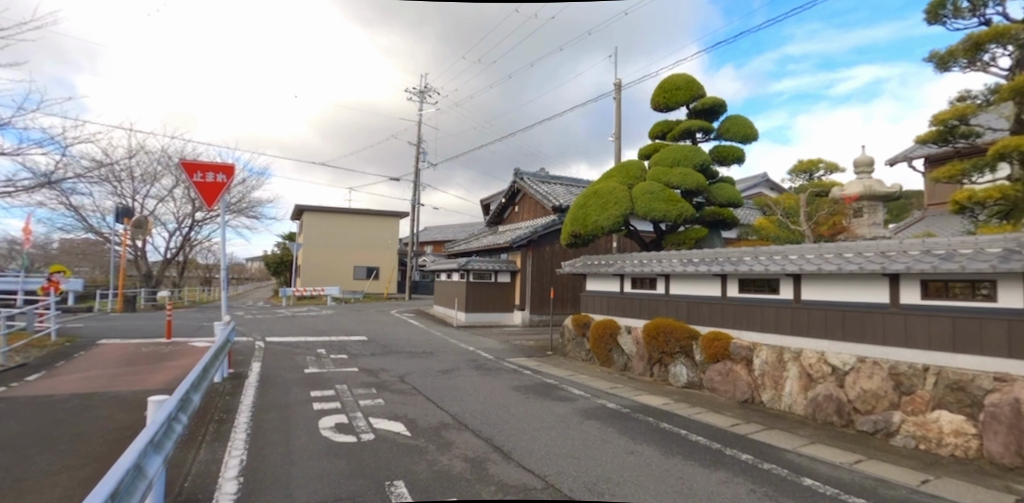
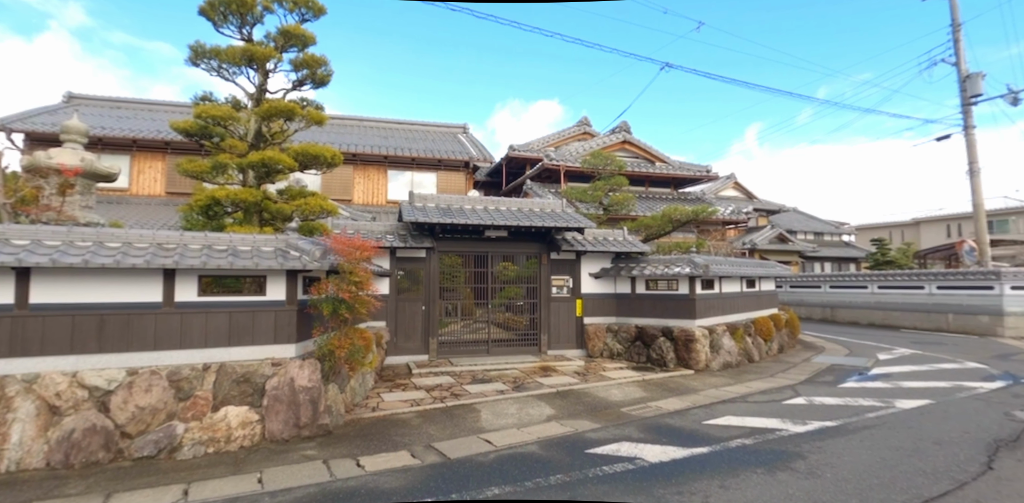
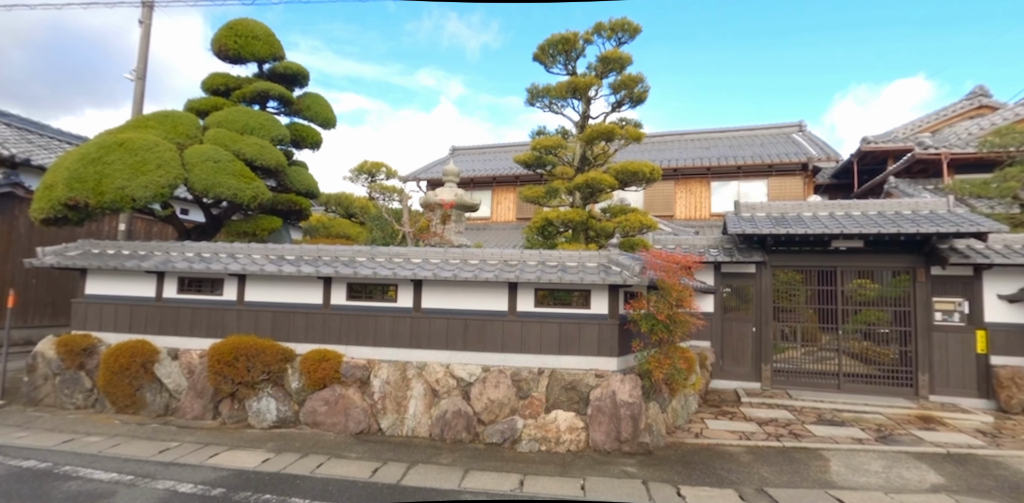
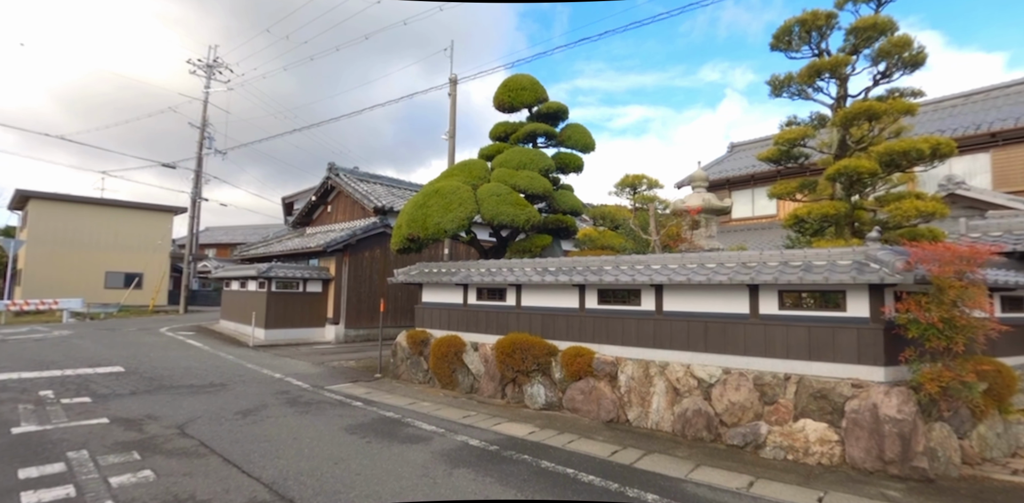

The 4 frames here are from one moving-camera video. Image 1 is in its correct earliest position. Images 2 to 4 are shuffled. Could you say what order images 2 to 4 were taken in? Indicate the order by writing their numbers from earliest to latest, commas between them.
4, 3, 2
